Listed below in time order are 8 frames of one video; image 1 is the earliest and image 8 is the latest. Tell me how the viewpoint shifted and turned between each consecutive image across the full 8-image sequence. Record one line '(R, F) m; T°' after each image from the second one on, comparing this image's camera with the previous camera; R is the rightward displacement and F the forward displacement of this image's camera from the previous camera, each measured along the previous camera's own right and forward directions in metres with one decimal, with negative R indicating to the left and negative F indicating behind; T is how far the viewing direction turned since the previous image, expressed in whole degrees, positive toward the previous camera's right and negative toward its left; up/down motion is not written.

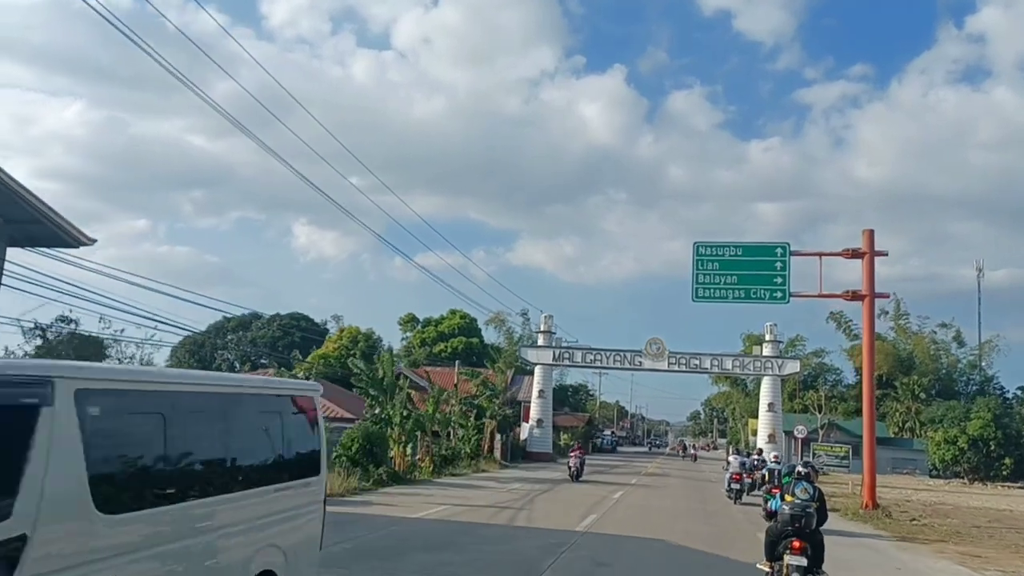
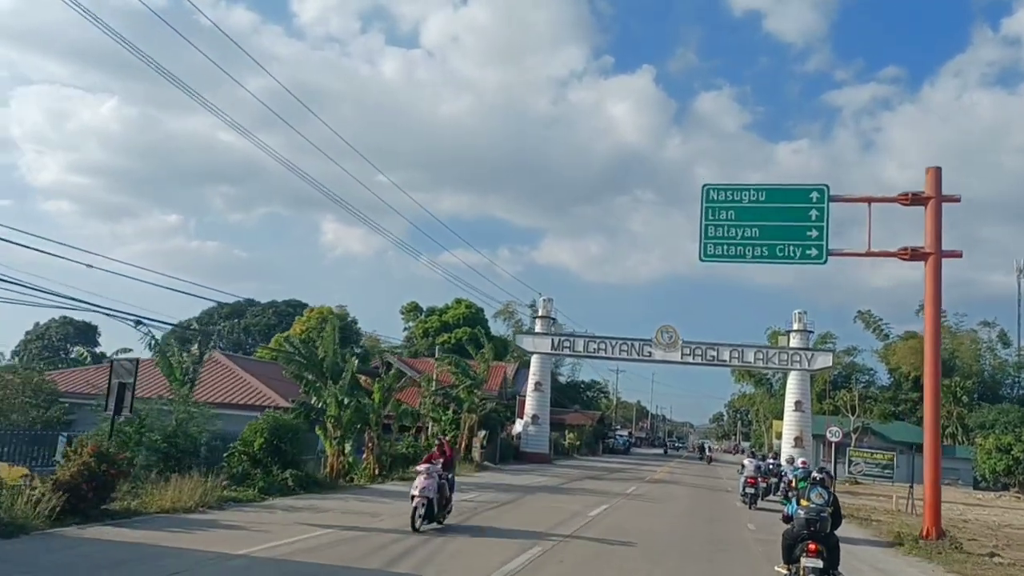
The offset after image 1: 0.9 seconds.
(+1.7, +6.5) m; -2°
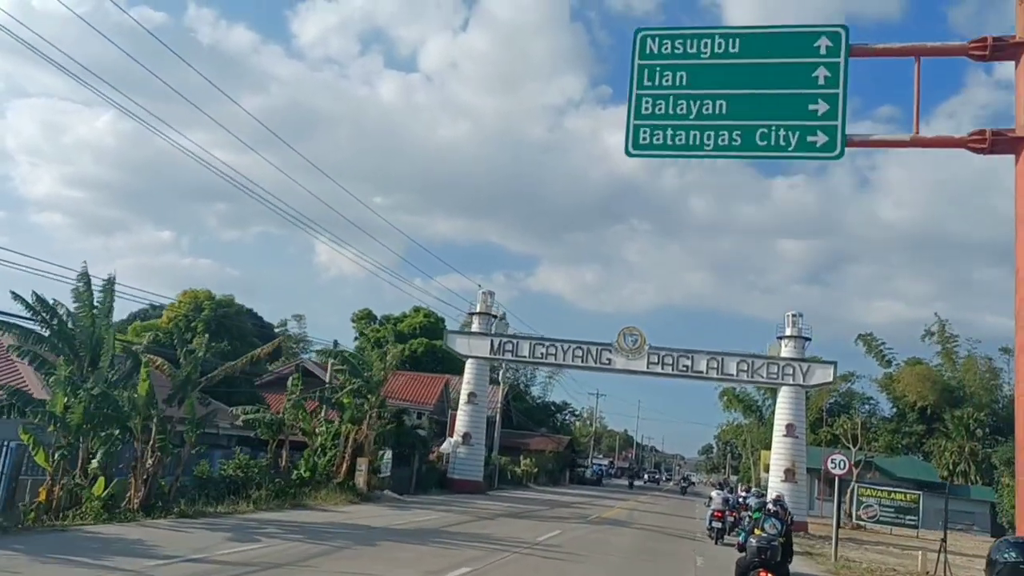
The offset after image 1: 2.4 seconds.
(+2.8, +9.2) m; 0°
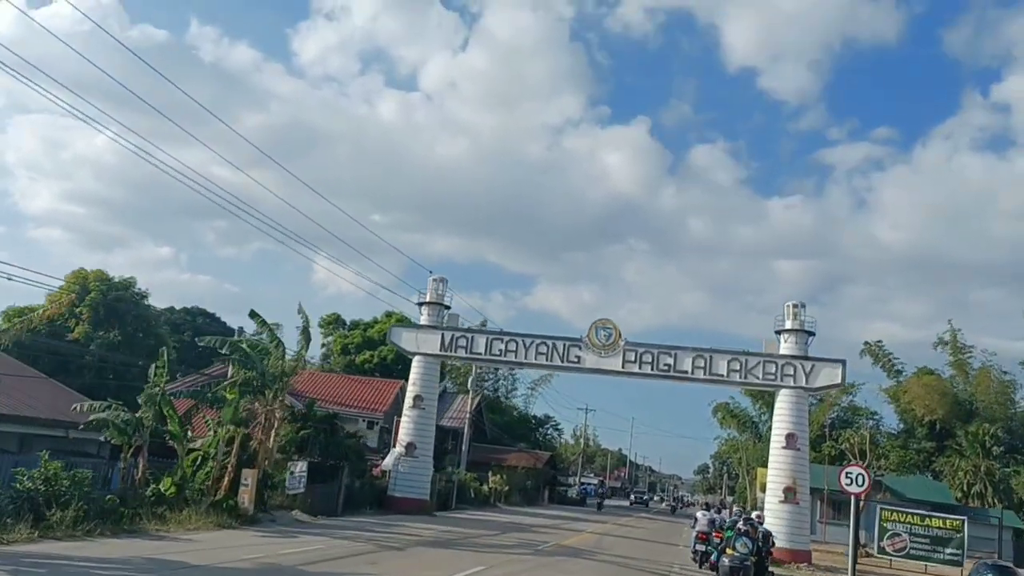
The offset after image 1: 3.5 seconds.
(+1.6, +5.9) m; 0°
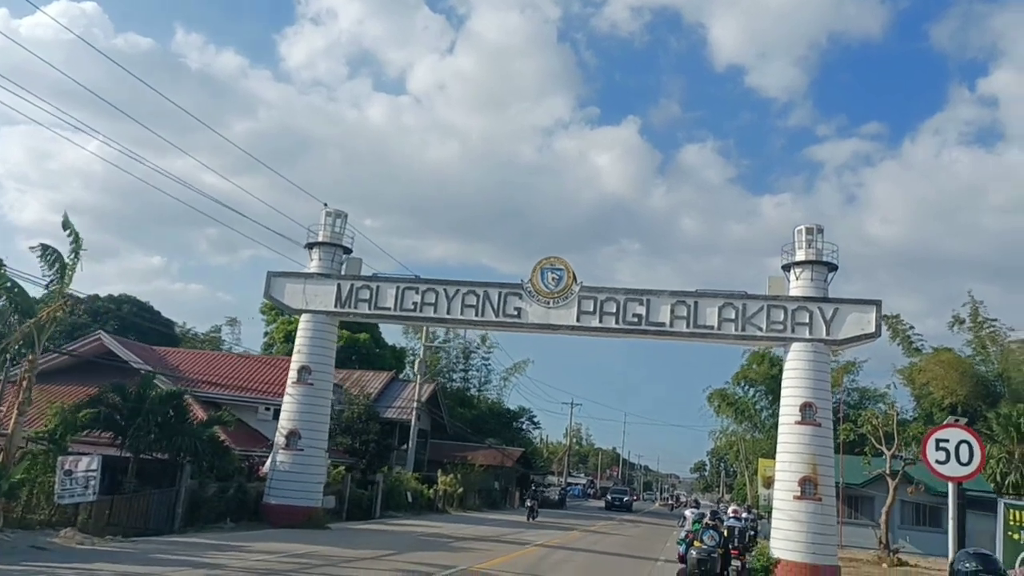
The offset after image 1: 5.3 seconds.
(+2.1, +8.8) m; 0°
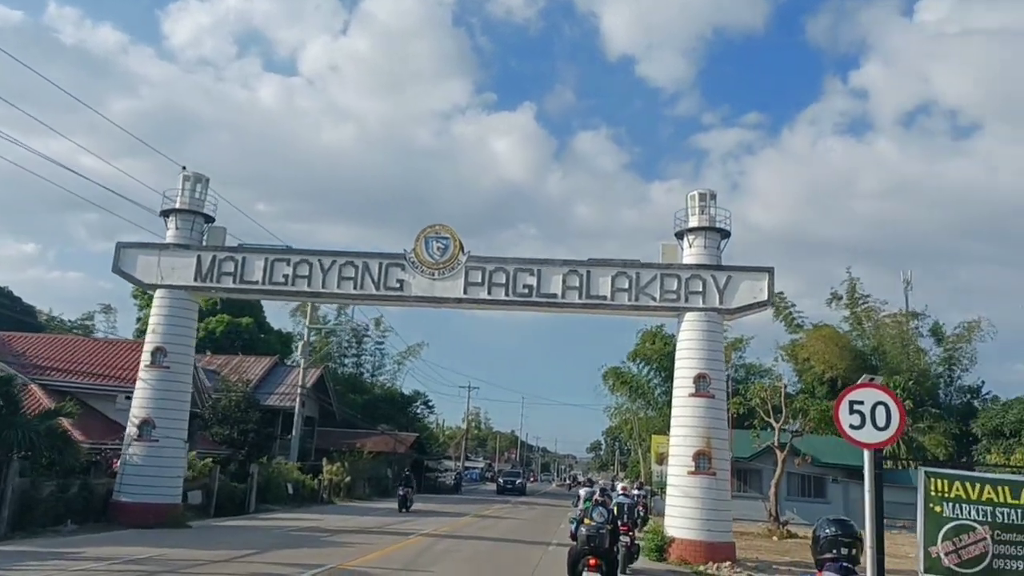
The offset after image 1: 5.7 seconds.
(+0.5, +1.7) m; +6°
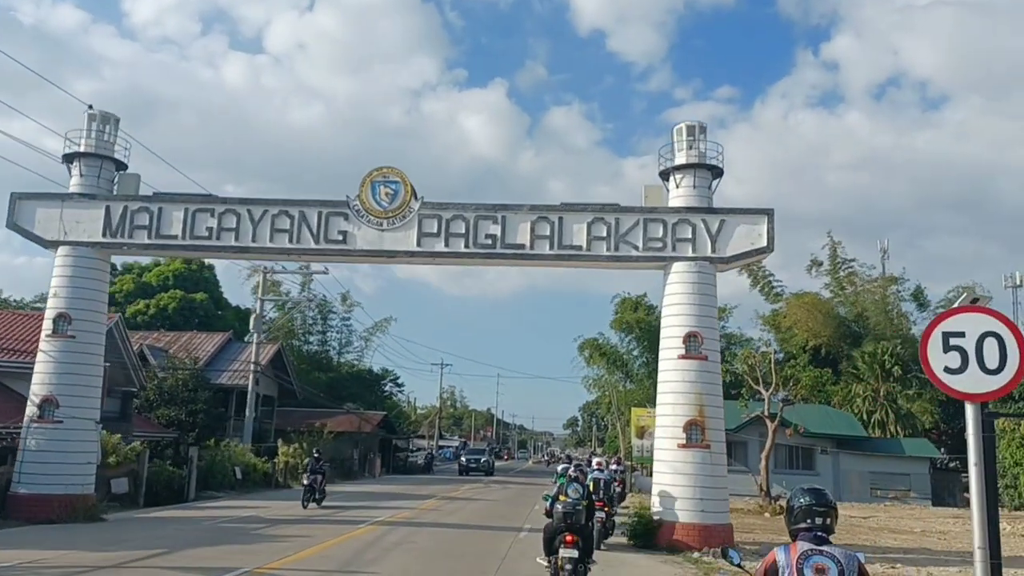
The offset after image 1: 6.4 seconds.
(+0.3, +3.1) m; +2°
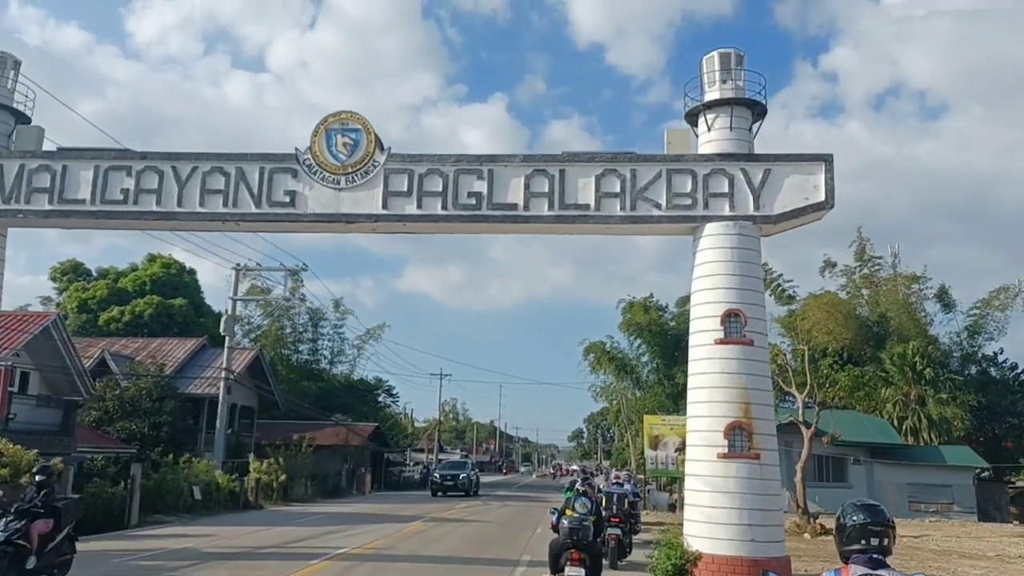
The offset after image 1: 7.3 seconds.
(+0.2, +4.1) m; 0°
